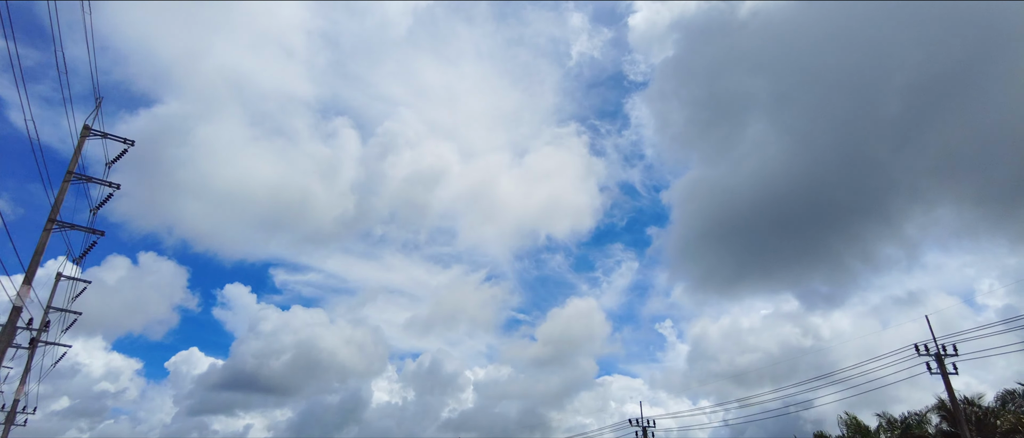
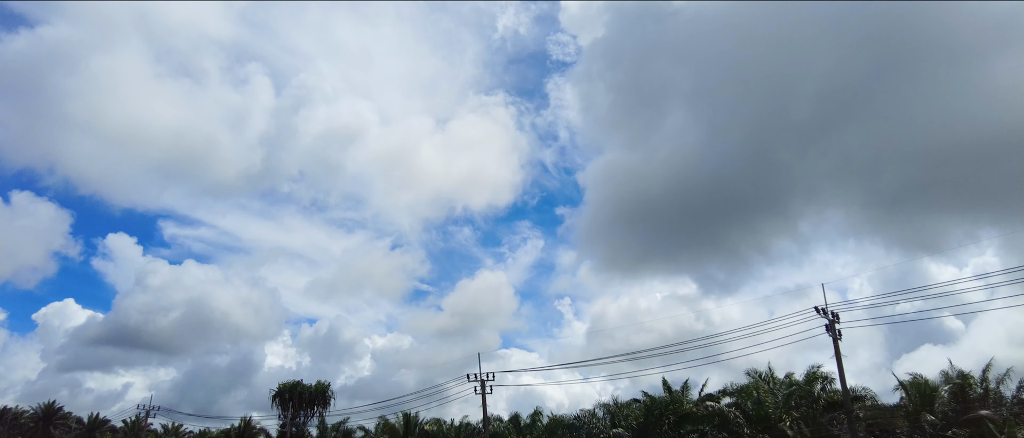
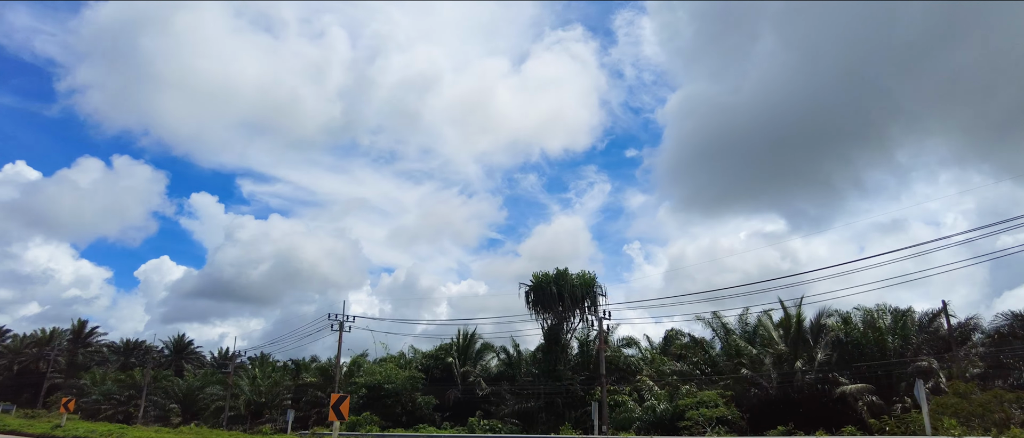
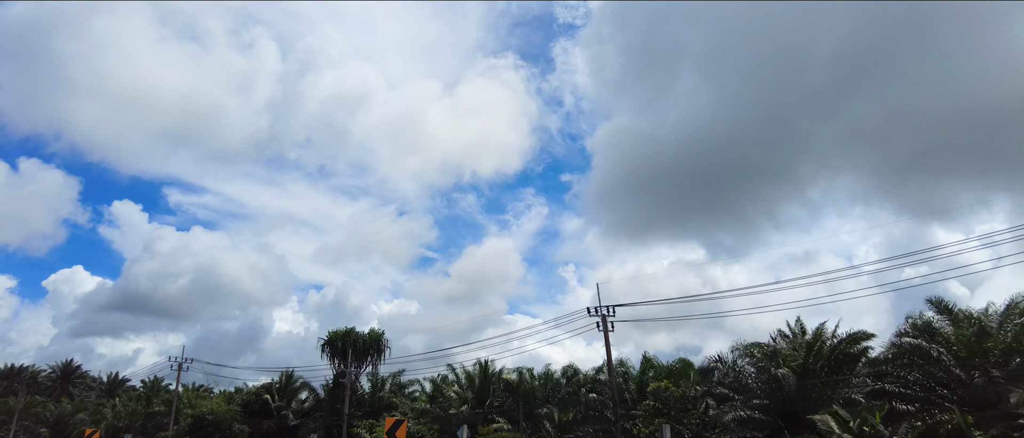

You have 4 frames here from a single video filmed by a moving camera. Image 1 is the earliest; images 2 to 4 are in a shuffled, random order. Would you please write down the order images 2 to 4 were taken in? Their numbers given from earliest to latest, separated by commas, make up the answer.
2, 4, 3
